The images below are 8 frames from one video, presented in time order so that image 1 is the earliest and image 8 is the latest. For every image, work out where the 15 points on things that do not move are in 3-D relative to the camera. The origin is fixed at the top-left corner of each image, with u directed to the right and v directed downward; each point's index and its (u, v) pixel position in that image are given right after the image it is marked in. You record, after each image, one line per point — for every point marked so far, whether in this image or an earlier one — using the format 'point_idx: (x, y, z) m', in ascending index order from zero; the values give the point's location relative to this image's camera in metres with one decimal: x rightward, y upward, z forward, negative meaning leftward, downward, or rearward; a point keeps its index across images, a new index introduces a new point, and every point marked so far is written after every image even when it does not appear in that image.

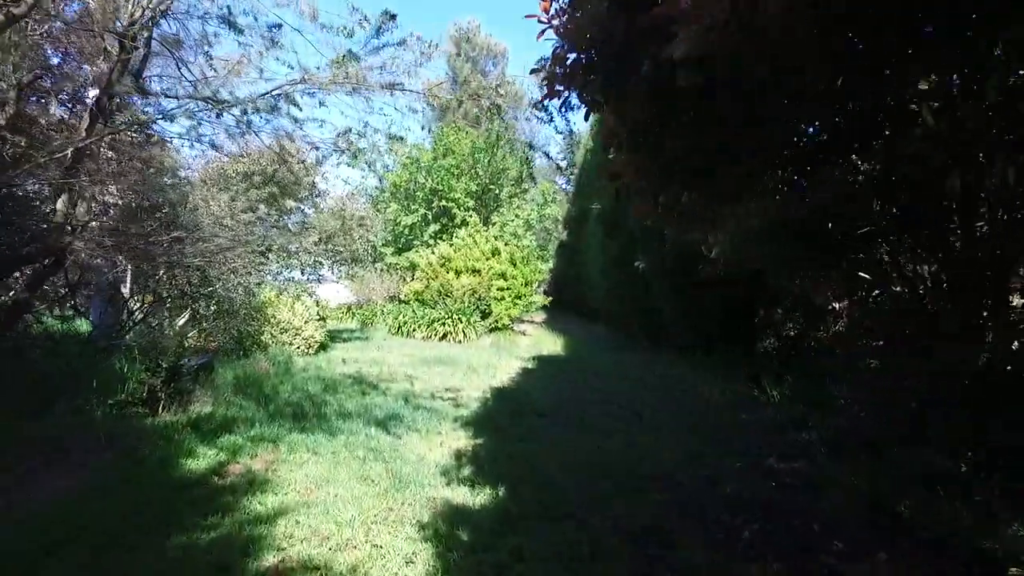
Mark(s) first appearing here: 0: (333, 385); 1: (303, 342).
0: (-2.2, -1.2, +7.8) m
1: (-3.6, -1.0, +10.9) m
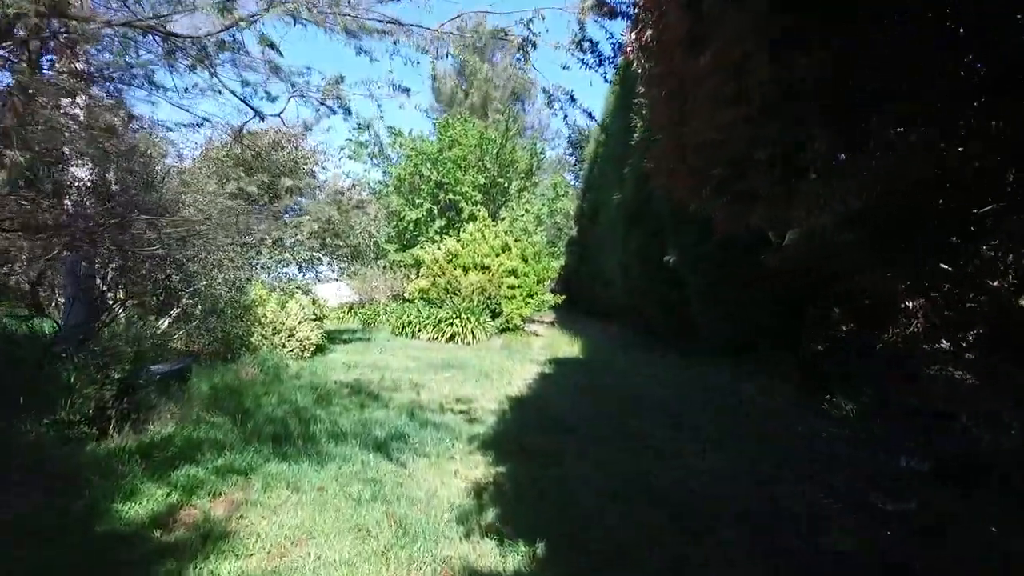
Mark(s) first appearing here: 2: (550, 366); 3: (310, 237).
0: (-2.0, -1.1, +6.7) m
1: (-3.4, -0.9, +9.9) m
2: (+0.6, -1.3, +11.1) m
3: (-3.4, +1.0, +11.9) m
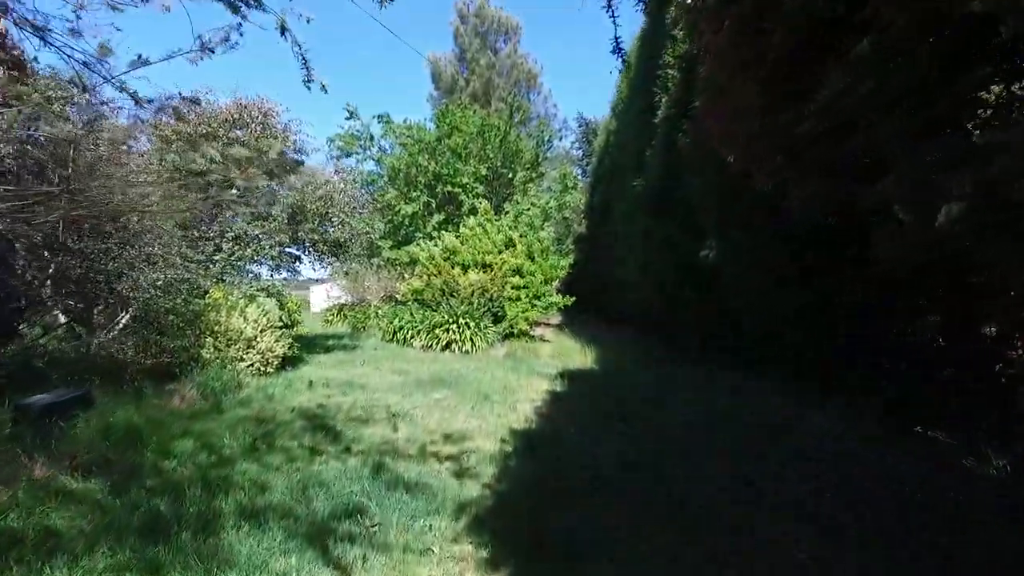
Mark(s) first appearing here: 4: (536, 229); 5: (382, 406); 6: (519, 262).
0: (-1.9, -1.2, +5.1) m
1: (-3.3, -0.9, +8.2) m
2: (+0.6, -1.3, +9.4) m
3: (-3.3, +0.9, +10.2) m
4: (+0.7, +1.7, +18.1) m
5: (-1.4, -1.2, +6.6) m
6: (+0.1, +0.6, +13.8) m
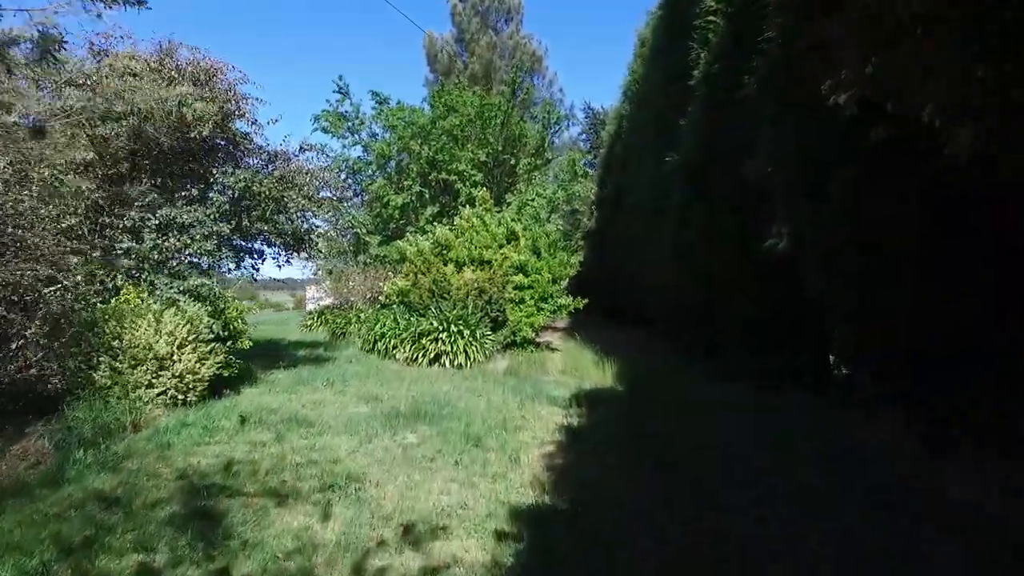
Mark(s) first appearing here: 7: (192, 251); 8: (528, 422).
0: (-1.9, -1.2, +3.0) m
1: (-3.3, -0.9, +6.1) m
2: (+0.7, -1.4, +7.3) m
3: (-3.3, +0.9, +8.2) m
4: (+0.8, +1.7, +16.0) m
5: (-1.4, -1.3, +4.6) m
6: (+0.2, +0.6, +11.7) m
7: (-3.5, +0.4, +7.0) m
8: (+0.2, -1.4, +6.3) m
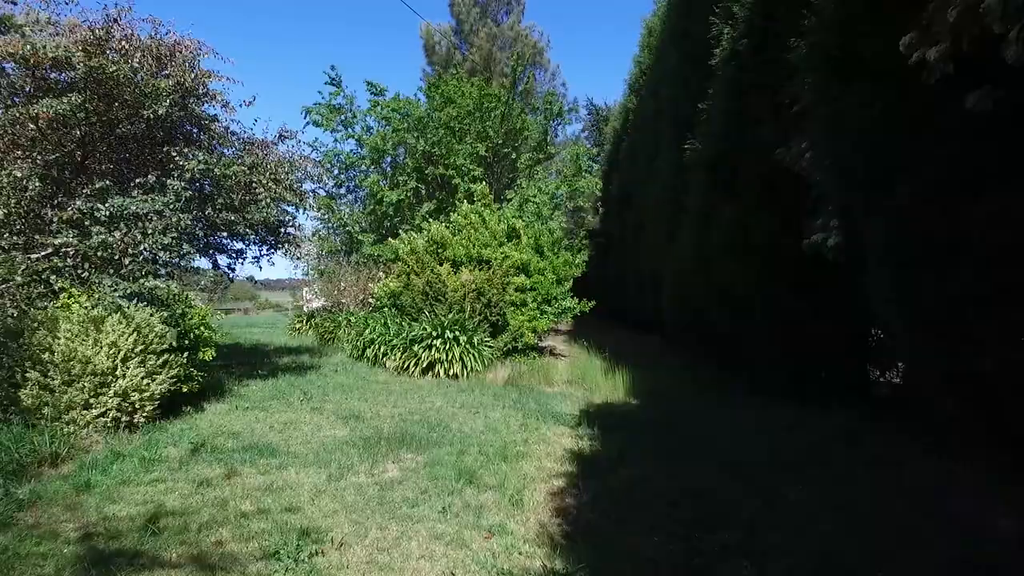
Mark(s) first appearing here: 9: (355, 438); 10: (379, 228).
0: (-1.9, -1.2, +2.1) m
1: (-3.3, -1.0, +5.2) m
2: (+0.7, -1.4, +6.4) m
3: (-3.3, +0.9, +7.2) m
4: (+0.8, +1.6, +15.1) m
5: (-1.4, -1.3, +3.7) m
6: (+0.2, +0.5, +10.8) m
7: (-3.5, +0.4, +6.1) m
8: (+0.2, -1.4, +5.4) m
9: (-1.4, -1.3, +5.4) m
10: (-3.5, +1.6, +16.5) m
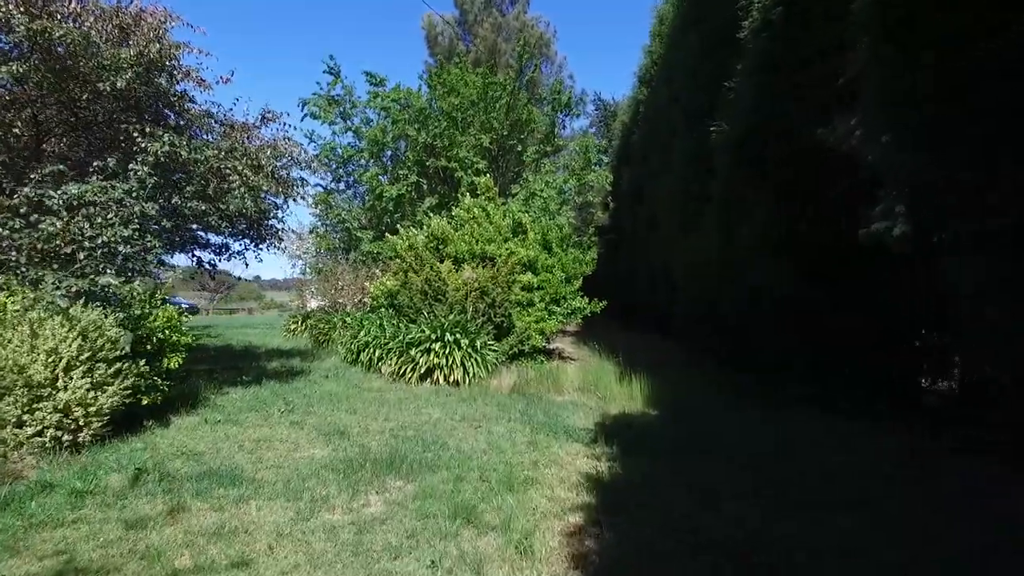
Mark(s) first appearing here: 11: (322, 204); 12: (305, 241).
0: (-1.9, -1.2, +1.3) m
1: (-3.3, -0.9, +4.5) m
2: (+0.7, -1.4, +5.6) m
3: (-3.2, +0.9, +6.5) m
4: (+0.9, +1.7, +14.3) m
5: (-1.3, -1.3, +2.9) m
6: (+0.3, +0.5, +10.0) m
7: (-3.5, +0.4, +5.3) m
8: (+0.2, -1.4, +4.6) m
9: (-1.3, -1.3, +4.7) m
10: (-3.4, +1.6, +15.7) m
11: (-4.8, +2.1, +15.8) m
12: (-5.7, +1.3, +17.4) m
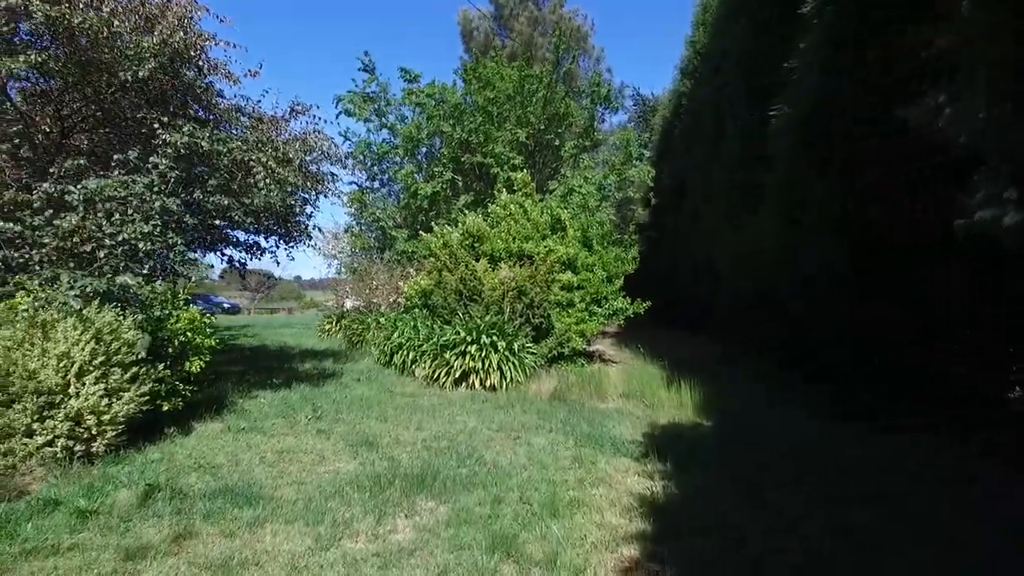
0: (-1.8, -1.2, +0.9) m
1: (-3.0, -0.9, +4.2) m
2: (+1.1, -1.4, +5.1) m
3: (-2.8, +0.9, +6.2) m
4: (+1.7, +1.7, +13.8) m
5: (-1.1, -1.3, +2.5) m
6: (+0.9, +0.6, +9.5) m
7: (-3.1, +0.4, +5.1) m
8: (+0.5, -1.4, +4.1) m
9: (-1.0, -1.3, +4.3) m
10: (-2.4, +1.6, +15.4) m
11: (-3.8, +2.1, +15.5) m
12: (-4.7, +1.3, +17.2) m
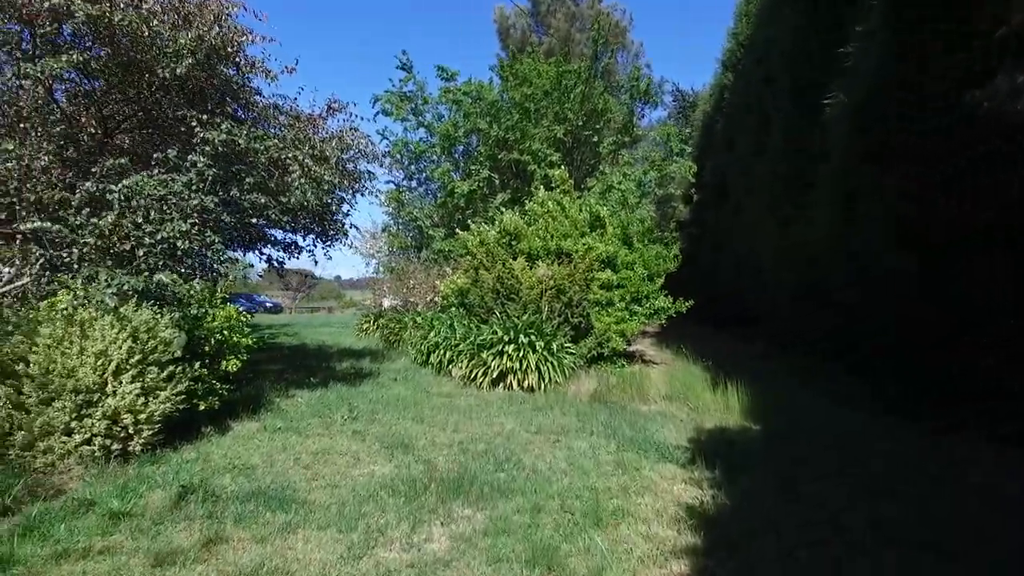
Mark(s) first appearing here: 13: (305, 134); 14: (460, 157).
0: (-1.7, -1.2, +0.9) m
1: (-2.7, -0.9, +4.1) m
2: (+1.4, -1.3, +4.8) m
3: (-2.5, +0.9, +6.2) m
4: (+2.6, +1.7, +13.5) m
5: (-1.0, -1.2, +2.4) m
6: (+1.5, +0.6, +9.3) m
7: (-2.8, +0.4, +5.1) m
8: (+0.8, -1.3, +3.9) m
9: (-0.8, -1.3, +4.1) m
10: (-1.5, +1.6, +15.4) m
11: (-2.9, +2.1, +15.5) m
12: (-3.7, +1.3, +17.3) m
13: (-2.2, +1.7, +6.7) m
14: (-1.3, +3.2, +15.5) m
